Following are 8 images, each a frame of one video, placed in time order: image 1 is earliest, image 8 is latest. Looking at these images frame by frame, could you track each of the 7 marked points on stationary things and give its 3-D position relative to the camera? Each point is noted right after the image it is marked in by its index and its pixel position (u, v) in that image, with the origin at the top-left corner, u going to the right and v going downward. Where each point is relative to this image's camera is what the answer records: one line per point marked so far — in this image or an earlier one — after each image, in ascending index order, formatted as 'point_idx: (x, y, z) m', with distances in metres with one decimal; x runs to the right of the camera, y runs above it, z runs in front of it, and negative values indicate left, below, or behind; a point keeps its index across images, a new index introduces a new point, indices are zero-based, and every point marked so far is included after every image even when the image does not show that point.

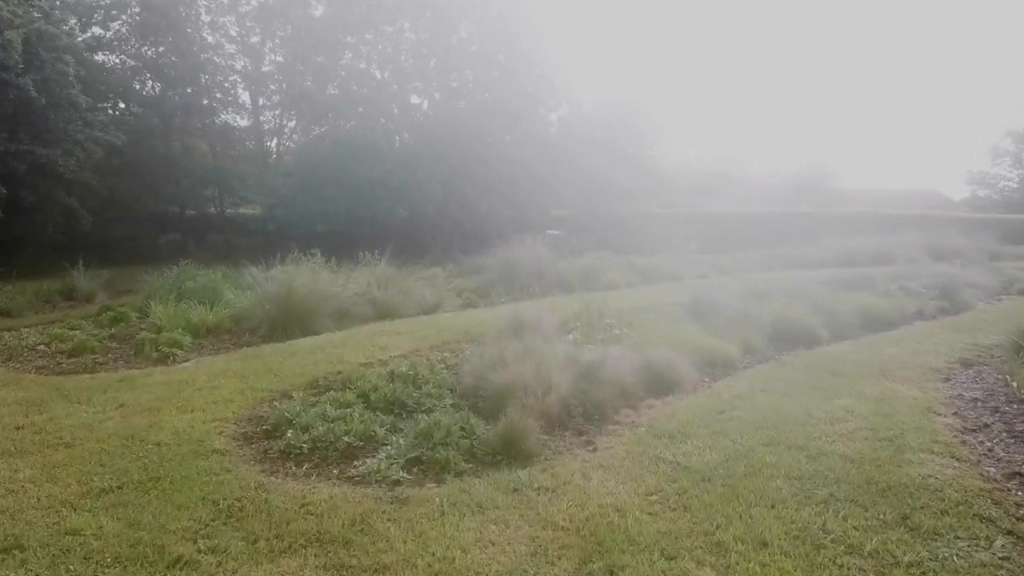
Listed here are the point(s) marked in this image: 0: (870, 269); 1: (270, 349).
0: (+6.5, +0.3, +15.0) m
1: (-2.2, -0.6, +7.5) m
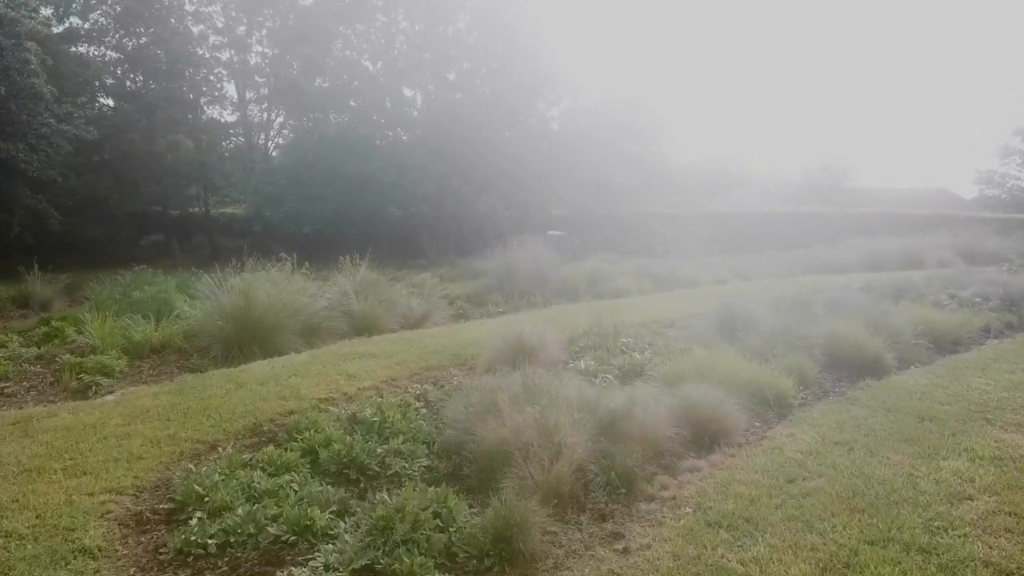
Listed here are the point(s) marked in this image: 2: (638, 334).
0: (+6.5, +0.2, +13.7) m
1: (-2.2, -0.7, +6.2) m
2: (+1.2, -0.5, +7.5) m
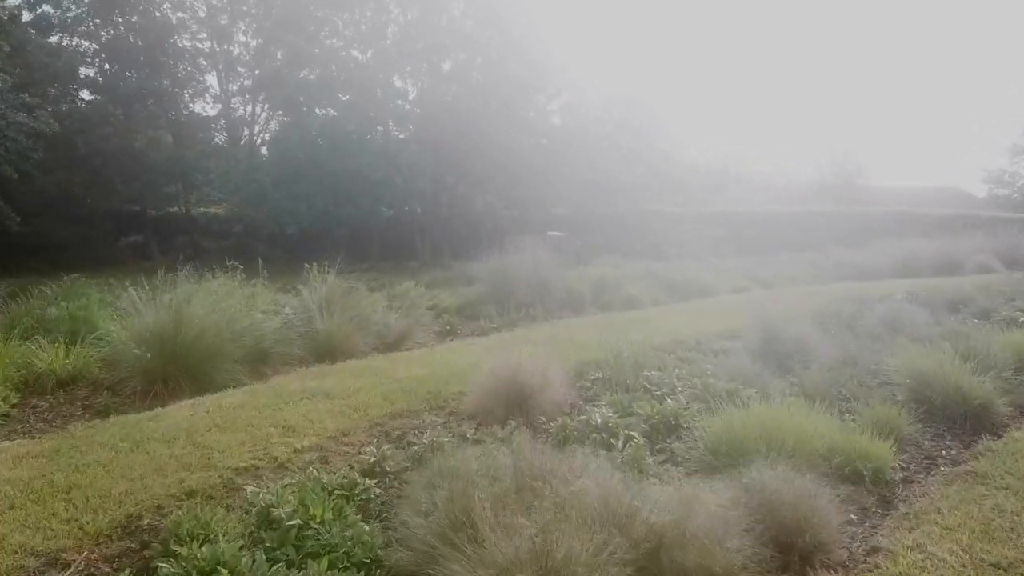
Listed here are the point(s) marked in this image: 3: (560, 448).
0: (+6.5, +0.1, +12.2) m
1: (-2.3, -0.8, +4.7) m
2: (+1.2, -0.6, +6.1) m
3: (+0.2, -0.8, +3.9) m
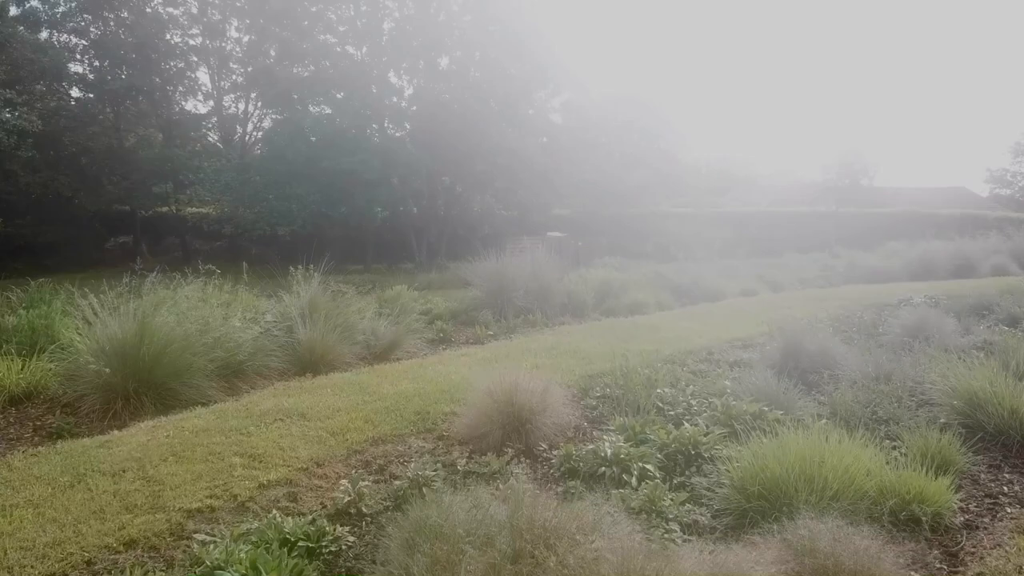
0: (+6.4, 0.0, +11.7) m
1: (-2.3, -0.9, +4.2) m
2: (+1.2, -0.6, +5.5) m
3: (+0.2, -0.9, +3.4) m
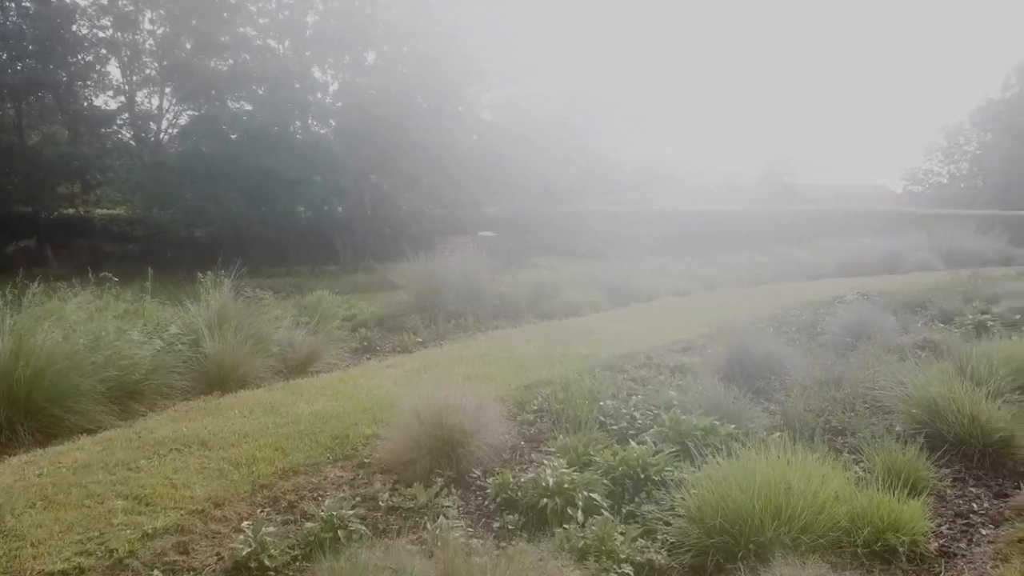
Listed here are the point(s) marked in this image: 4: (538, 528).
0: (+5.4, +0.1, +11.8) m
1: (-2.6, -0.9, +3.5) m
2: (+0.7, -0.7, +5.2) m
3: (0.0, -0.9, +3.0) m
4: (+0.1, -0.9, +3.2) m
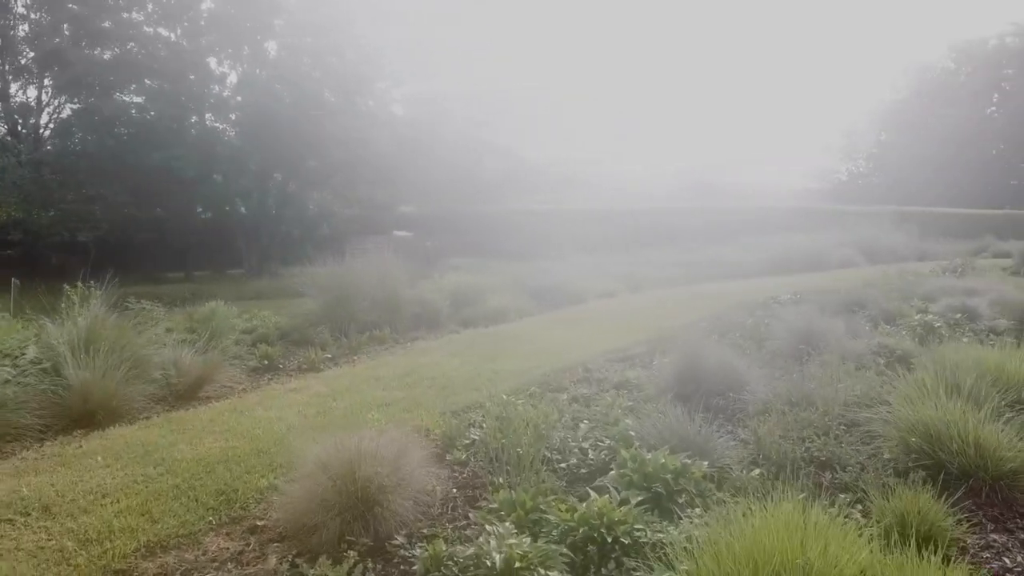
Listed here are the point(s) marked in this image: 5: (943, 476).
0: (+4.3, +0.1, +11.5) m
1: (-2.8, -1.0, +2.5) m
2: (+0.3, -0.7, +4.5) m
3: (-0.2, -1.0, +2.2) m
4: (-0.1, -1.0, +2.4) m
5: (+1.8, -0.8, +3.3) m
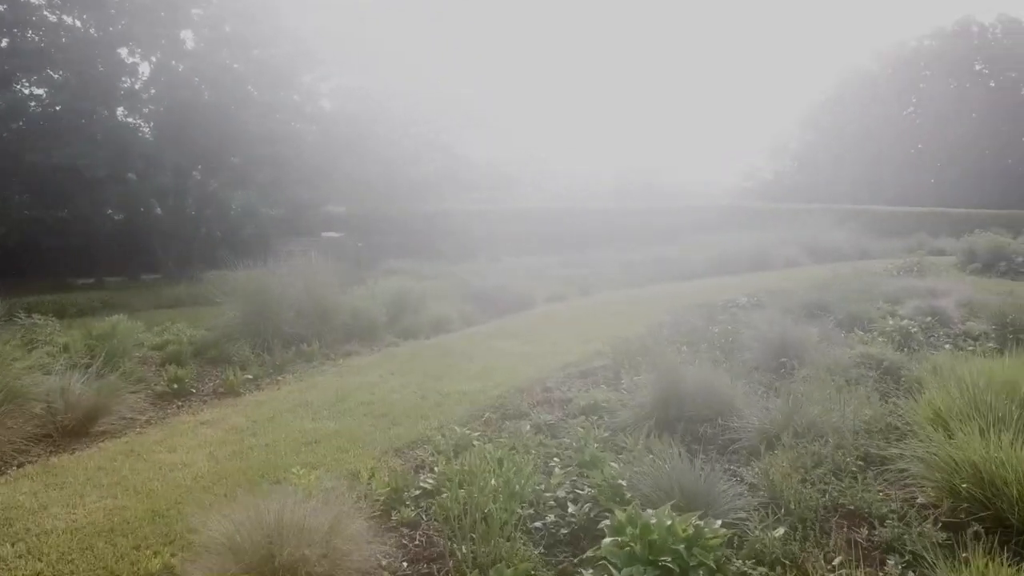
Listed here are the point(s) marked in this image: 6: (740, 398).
0: (+3.5, +0.1, +11.1) m
1: (-2.8, -1.1, +1.5) m
2: (+0.1, -0.8, +3.8) m
3: (-0.2, -1.0, +1.5) m
4: (-0.1, -1.0, +1.7) m
5: (+1.7, -0.8, +2.8) m
6: (+1.2, -0.6, +4.3) m
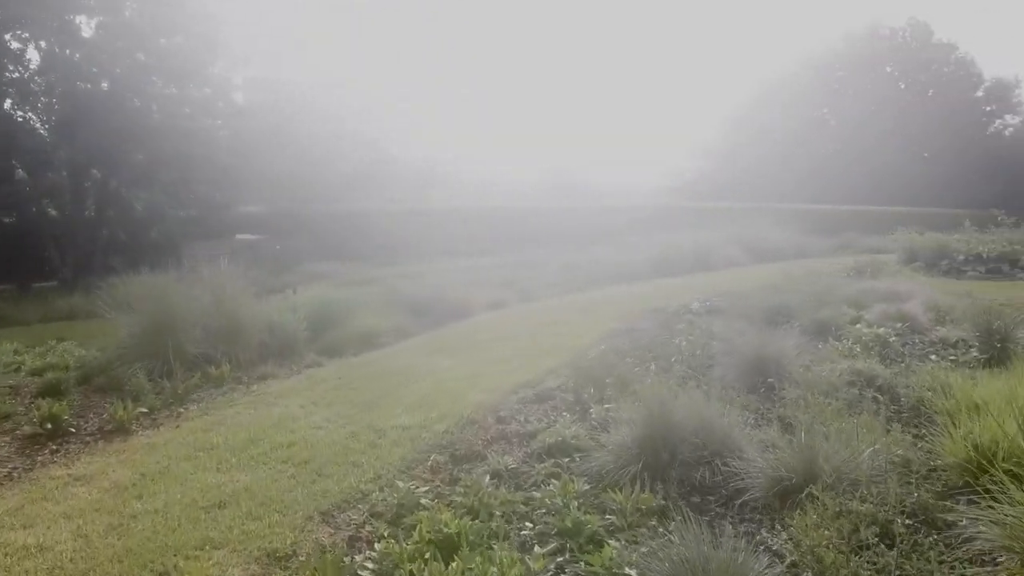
0: (+2.7, +0.1, +10.6) m
1: (-2.7, -1.3, +0.5) m
2: (0.0, -0.9, +3.0) m
3: (-0.1, -1.1, +0.7) m
4: (-0.1, -1.1, +0.9) m
5: (+1.7, -0.9, +2.1) m
6: (+1.0, -0.7, +3.6) m
